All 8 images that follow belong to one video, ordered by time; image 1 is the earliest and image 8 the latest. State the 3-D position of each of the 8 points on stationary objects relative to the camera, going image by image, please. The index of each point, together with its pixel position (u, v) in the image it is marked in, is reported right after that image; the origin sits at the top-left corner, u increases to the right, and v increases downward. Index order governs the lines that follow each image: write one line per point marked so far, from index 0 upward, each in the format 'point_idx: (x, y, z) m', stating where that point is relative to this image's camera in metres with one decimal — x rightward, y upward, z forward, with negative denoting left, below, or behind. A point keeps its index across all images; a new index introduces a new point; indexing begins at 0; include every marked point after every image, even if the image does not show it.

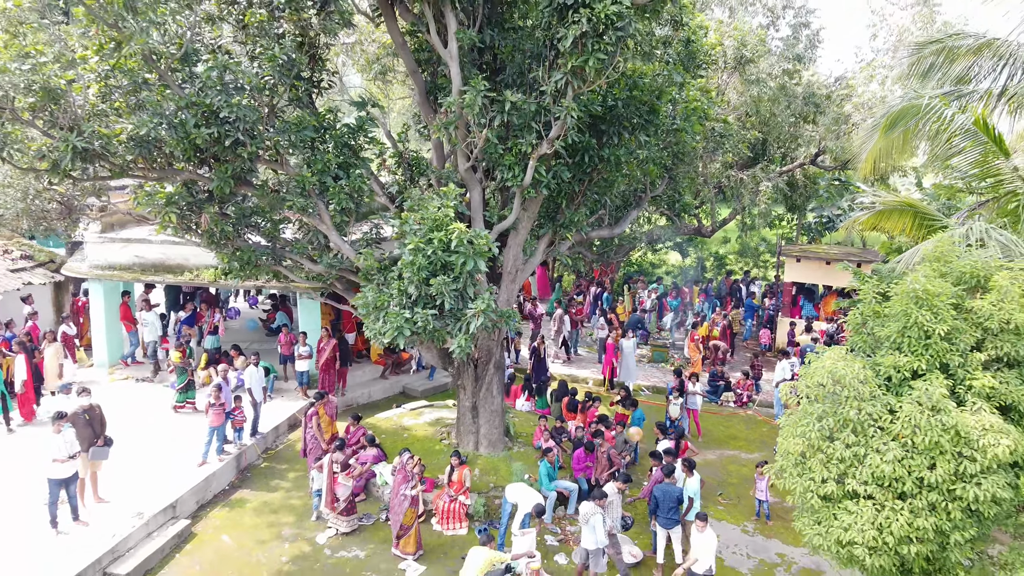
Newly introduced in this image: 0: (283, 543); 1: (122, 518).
0: (-1.8, -2.0, +7.7) m
1: (-3.0, -1.8, +7.4) m
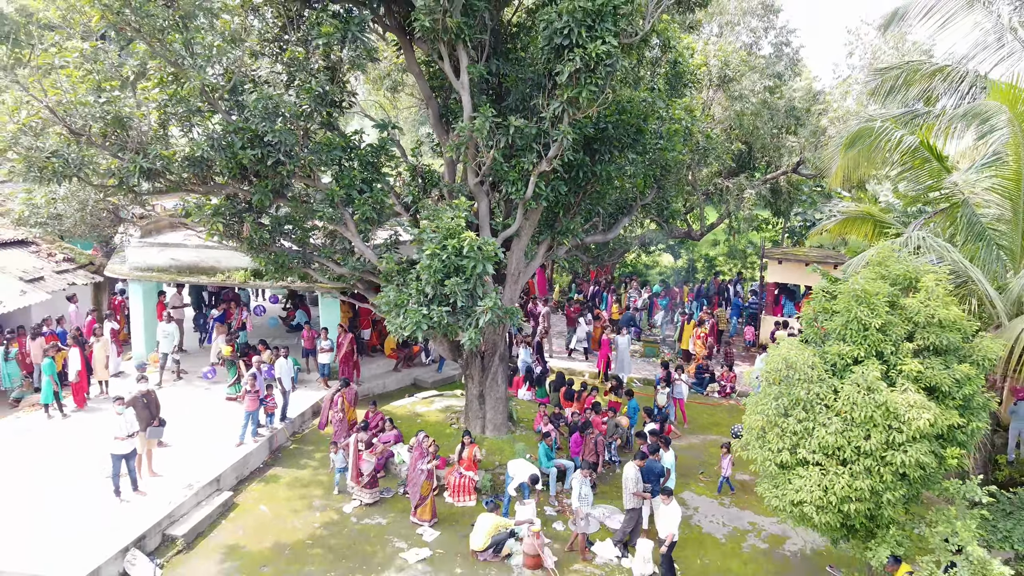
0: (-1.8, -2.0, +8.8) m
1: (-2.9, -1.8, +8.4) m
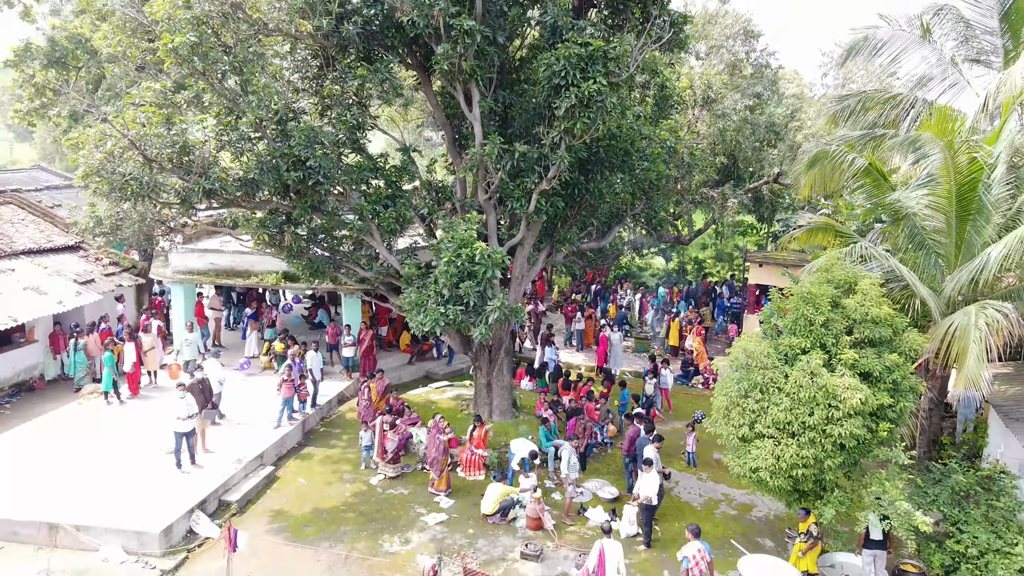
0: (-1.7, -2.0, +10.1) m
1: (-2.9, -1.8, +9.8) m
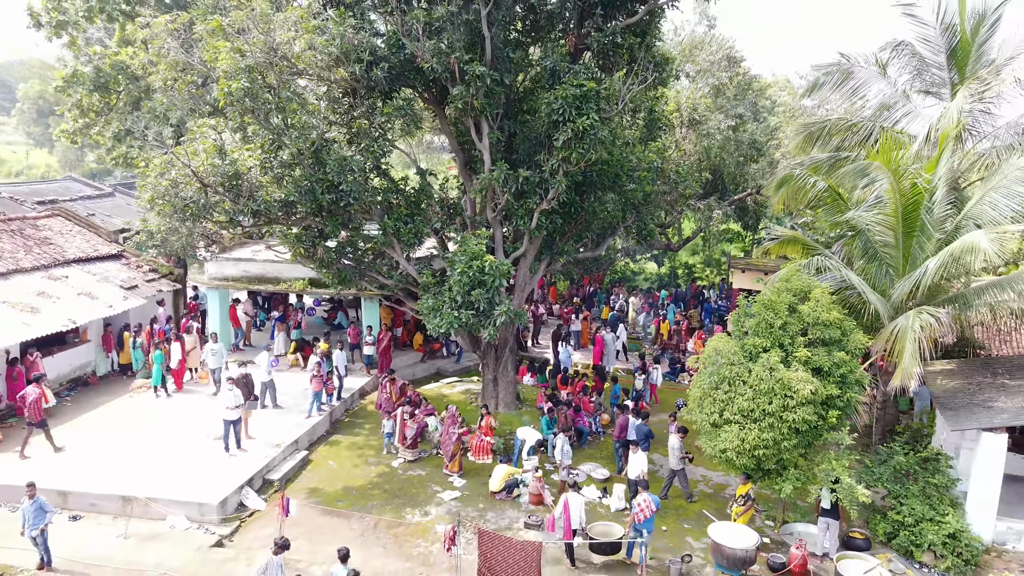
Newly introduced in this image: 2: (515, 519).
0: (-1.7, -2.1, +11.5) m
1: (-2.8, -1.9, +11.2) m
2: (0.0, -2.4, +10.1) m
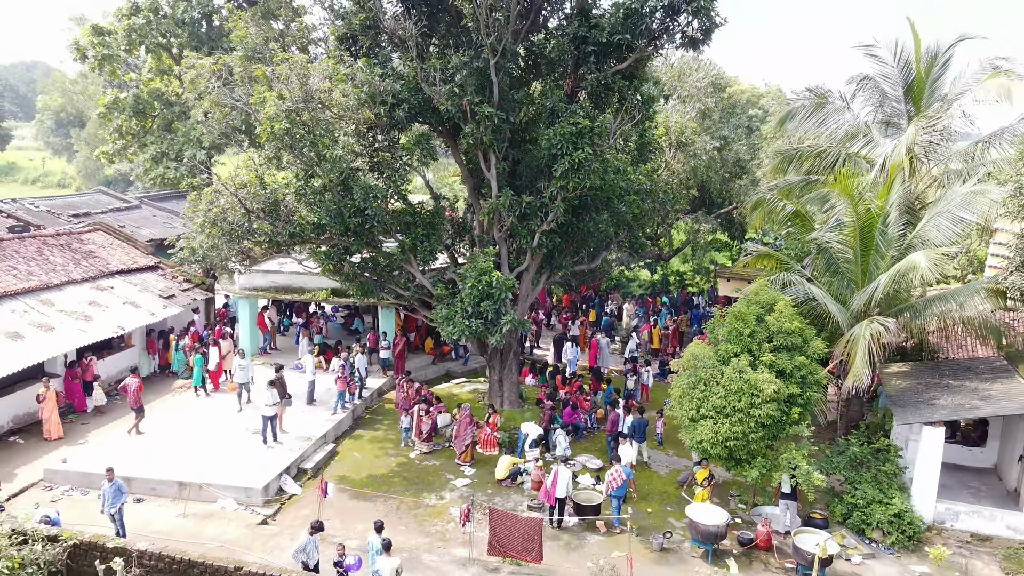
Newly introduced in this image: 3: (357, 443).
0: (-1.6, -2.3, +13.0) m
1: (-2.8, -2.0, +12.7) m
2: (+0.1, -2.6, +11.6) m
3: (-2.2, -2.2, +13.4) m
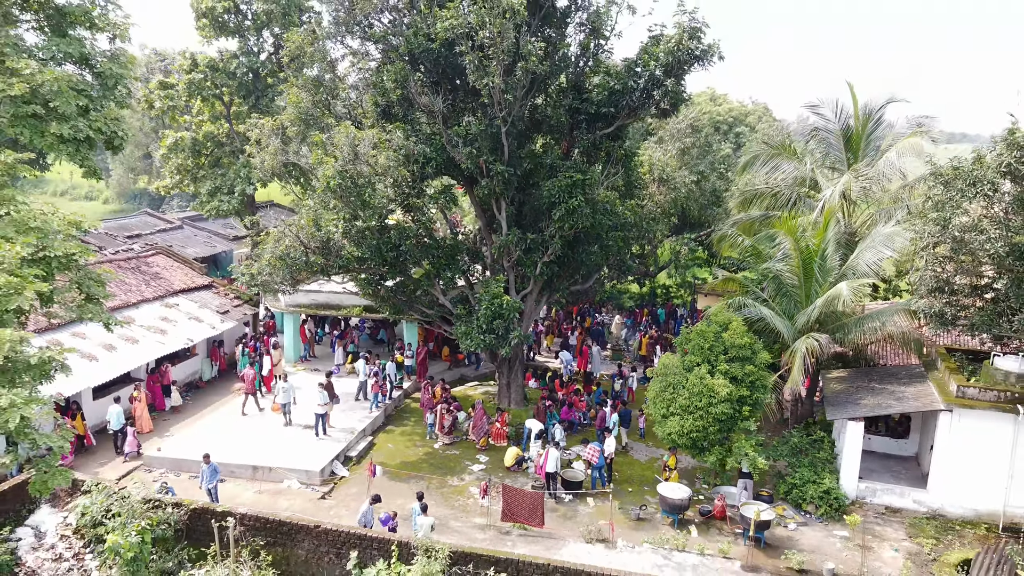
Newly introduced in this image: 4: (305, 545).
0: (-1.5, -2.6, +15.8) m
1: (-2.7, -2.3, +15.5) m
2: (+0.2, -2.9, +14.3) m
3: (-2.1, -2.5, +16.2) m
4: (-2.4, -3.0, +11.1) m
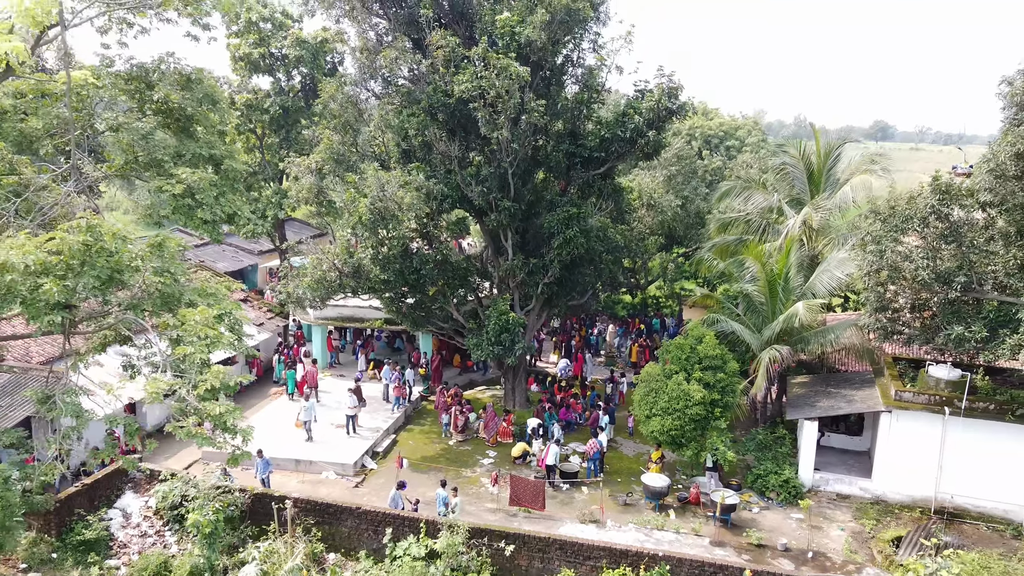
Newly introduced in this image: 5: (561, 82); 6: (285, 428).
0: (-1.4, -2.9, +18.1) m
1: (-2.6, -2.7, +17.8) m
2: (+0.3, -3.2, +16.6) m
3: (-2.0, -2.8, +18.5) m
4: (-2.3, -3.3, +13.5) m
5: (+0.8, +3.5, +16.5) m
6: (-4.2, -2.5, +17.8) m
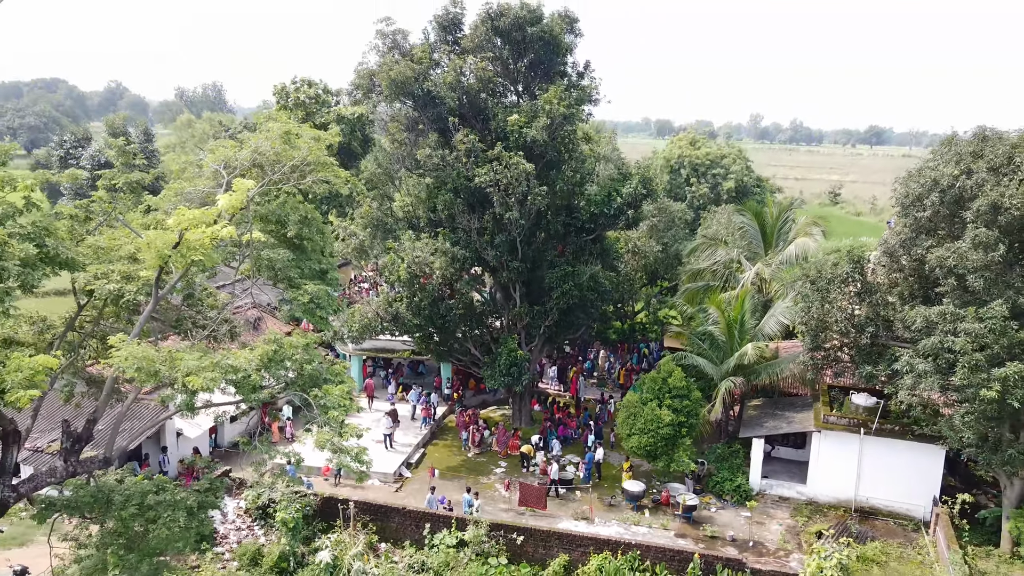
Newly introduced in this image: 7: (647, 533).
0: (-1.3, -3.9, +22.2) m
1: (-2.4, -3.6, +21.8) m
2: (+0.5, -4.1, +20.7) m
3: (-1.8, -3.7, +22.6) m
4: (-2.1, -4.2, +17.5) m
5: (+1.0, +2.6, +20.6) m
6: (-4.0, -3.5, +21.9) m
7: (+2.5, -4.6, +17.9) m
